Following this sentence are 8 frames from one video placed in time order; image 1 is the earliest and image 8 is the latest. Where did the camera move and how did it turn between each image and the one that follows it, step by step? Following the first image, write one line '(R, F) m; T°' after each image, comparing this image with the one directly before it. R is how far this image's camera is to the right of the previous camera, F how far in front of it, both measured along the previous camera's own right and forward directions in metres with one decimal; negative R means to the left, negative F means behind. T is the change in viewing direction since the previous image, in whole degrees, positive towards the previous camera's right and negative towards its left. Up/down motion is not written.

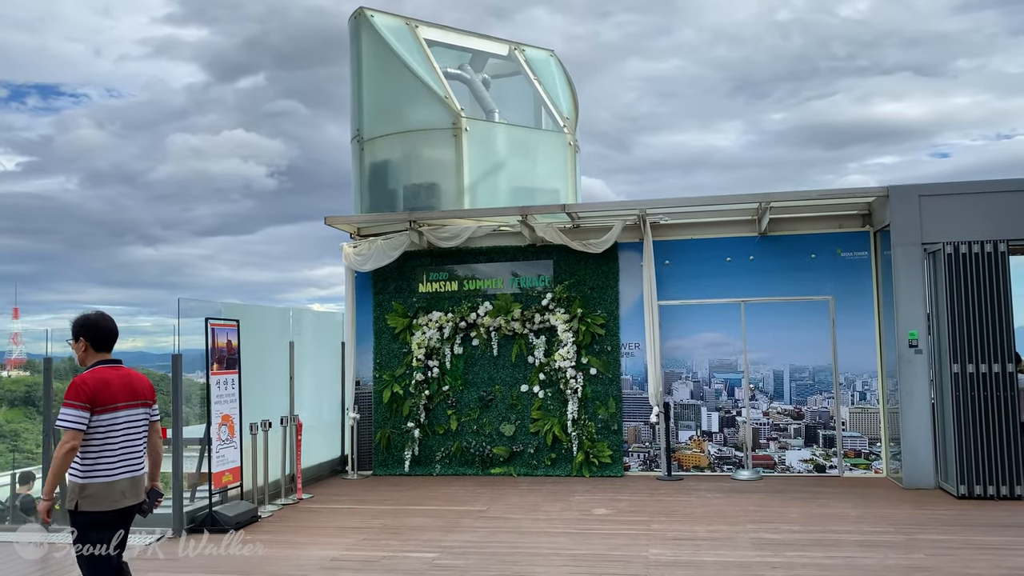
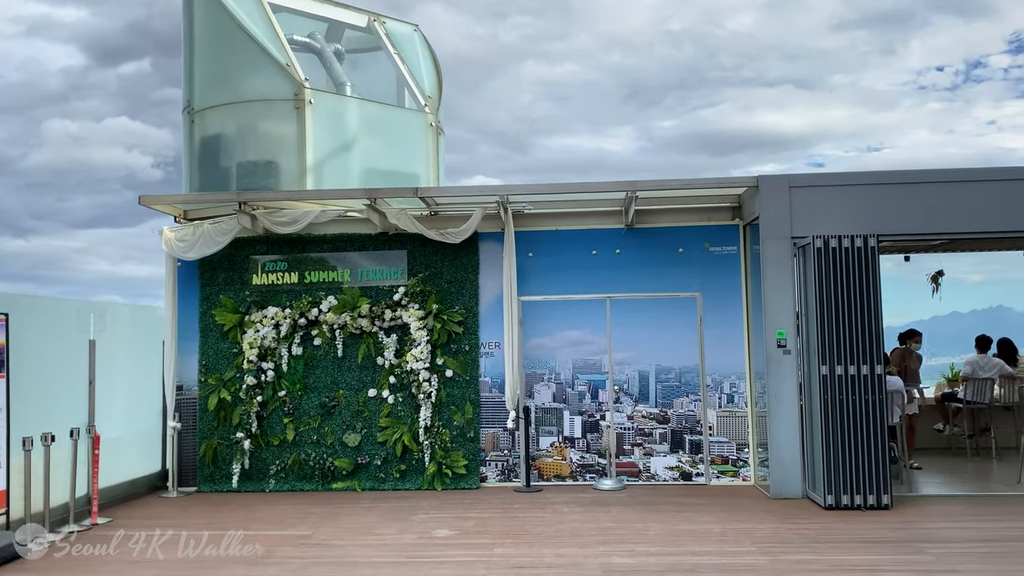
(+0.5, +0.9) m; +7°
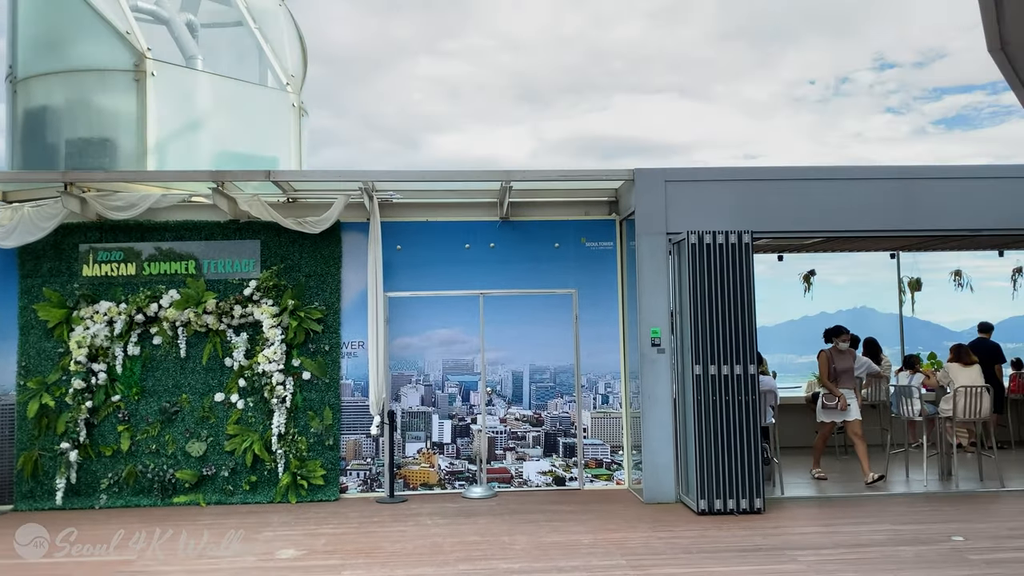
(+0.2, +0.5) m; +8°
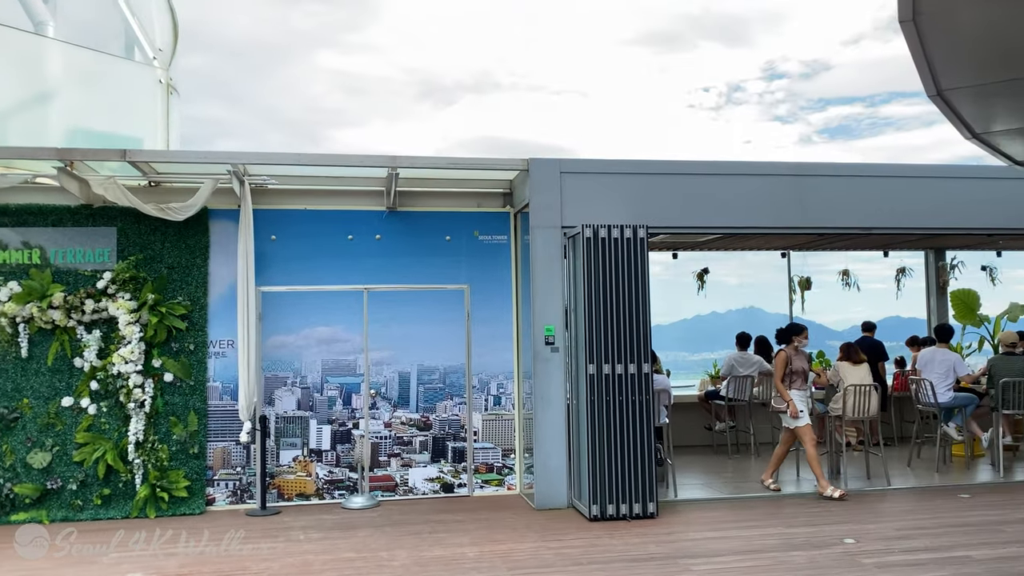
(+0.1, +0.4) m; +7°
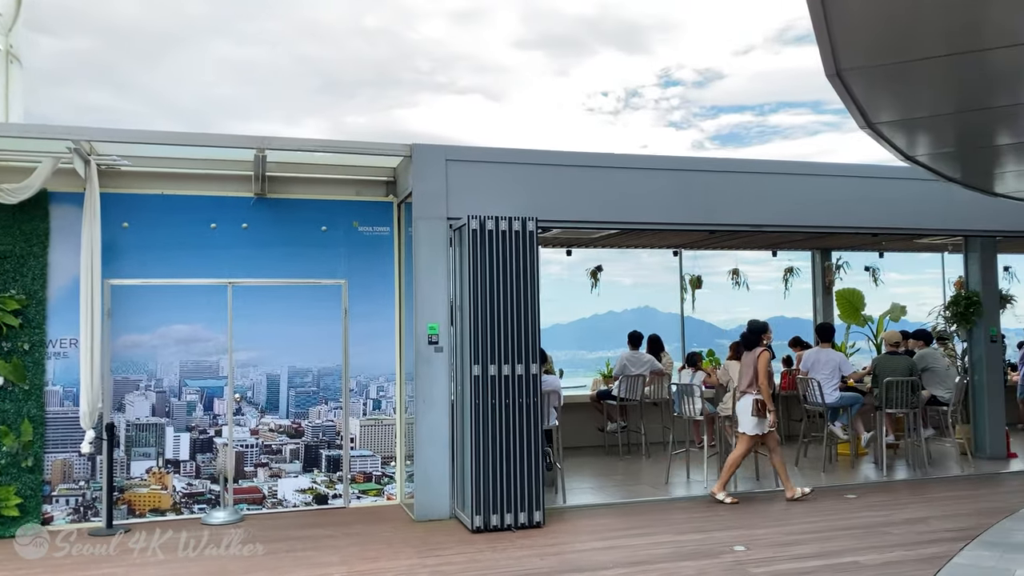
(+0.2, +0.4) m; +7°
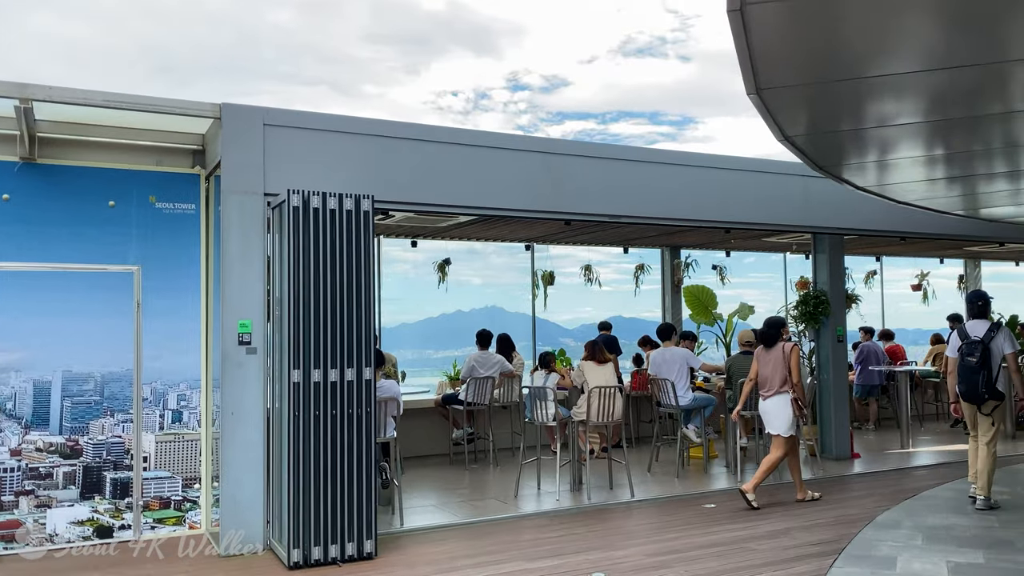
(+0.1, +0.8) m; +11°
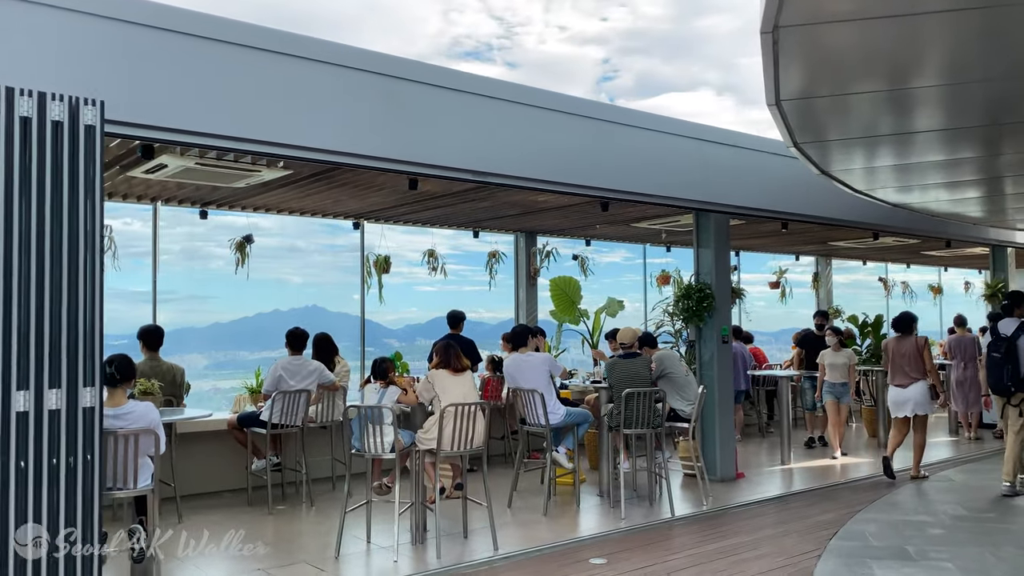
(0.0, +1.8) m; +12°
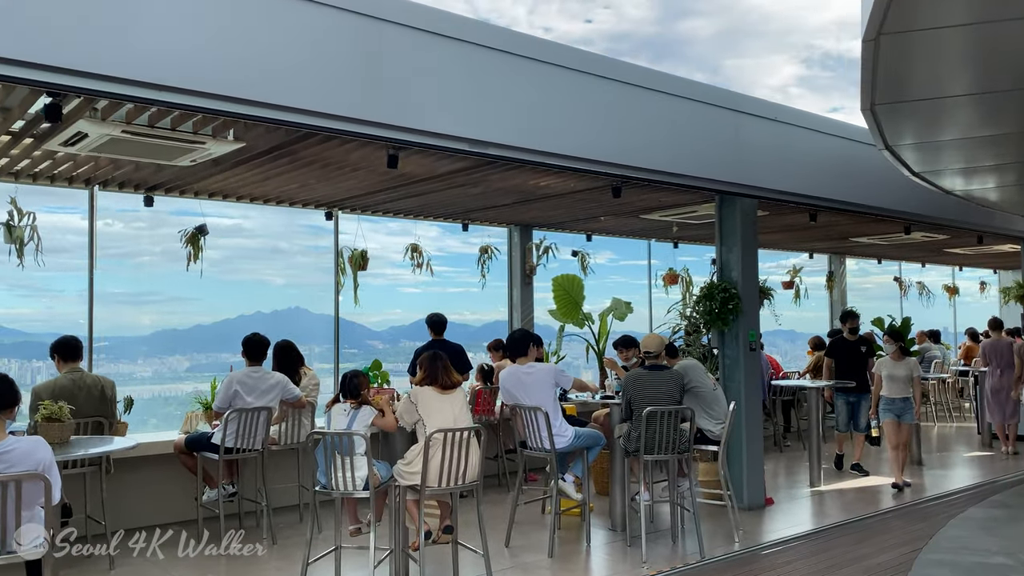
(-0.1, +1.0) m; +1°
